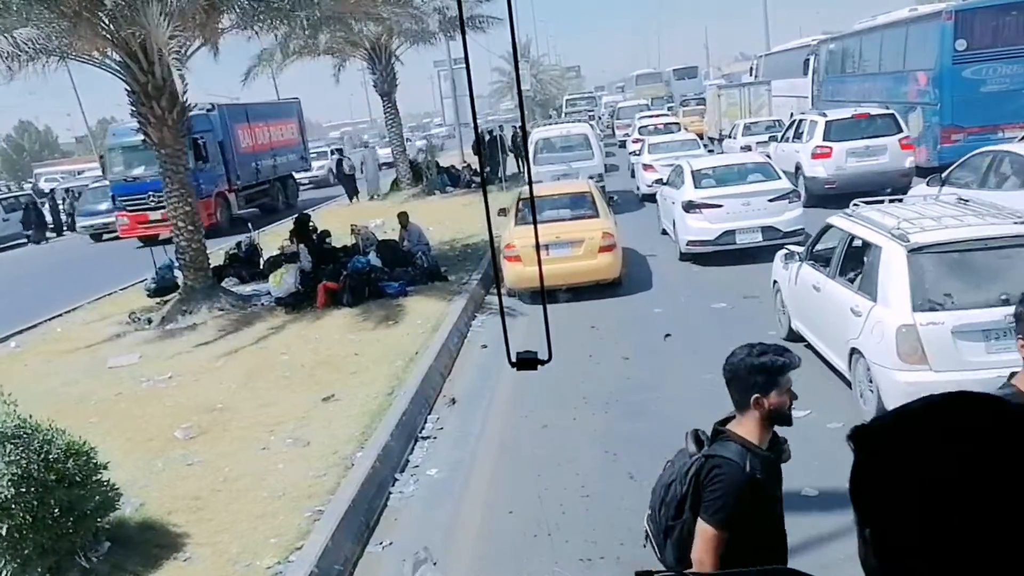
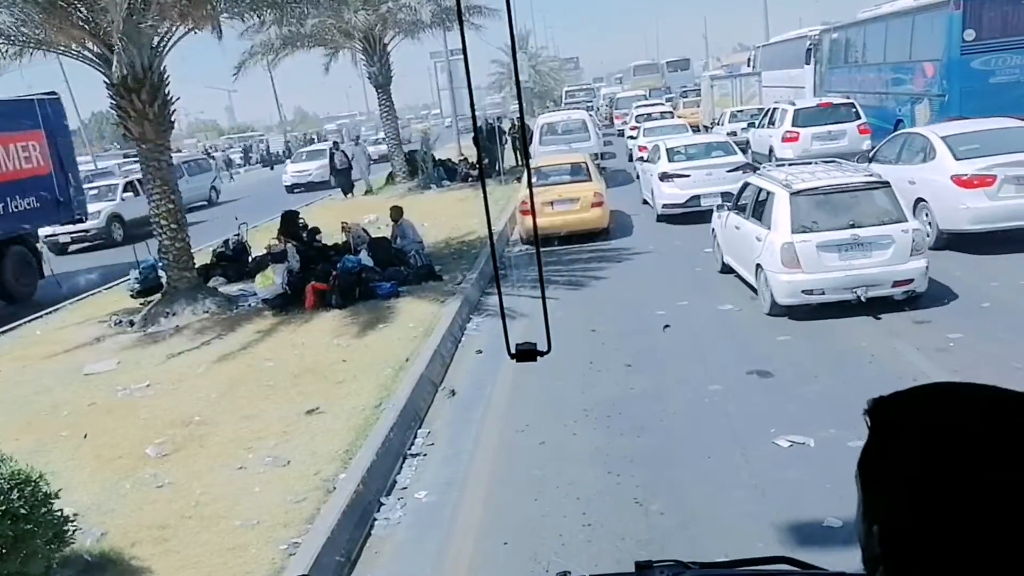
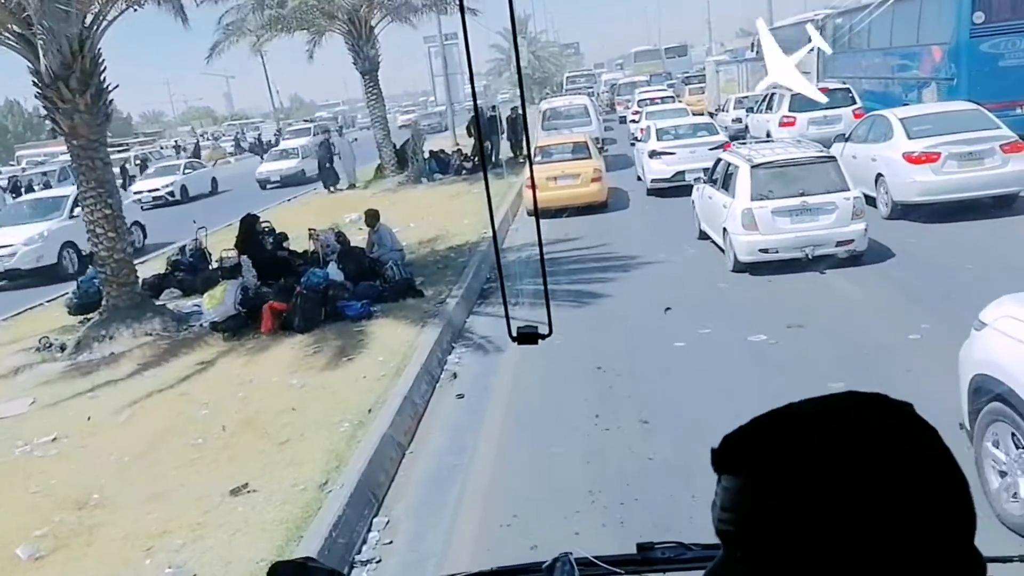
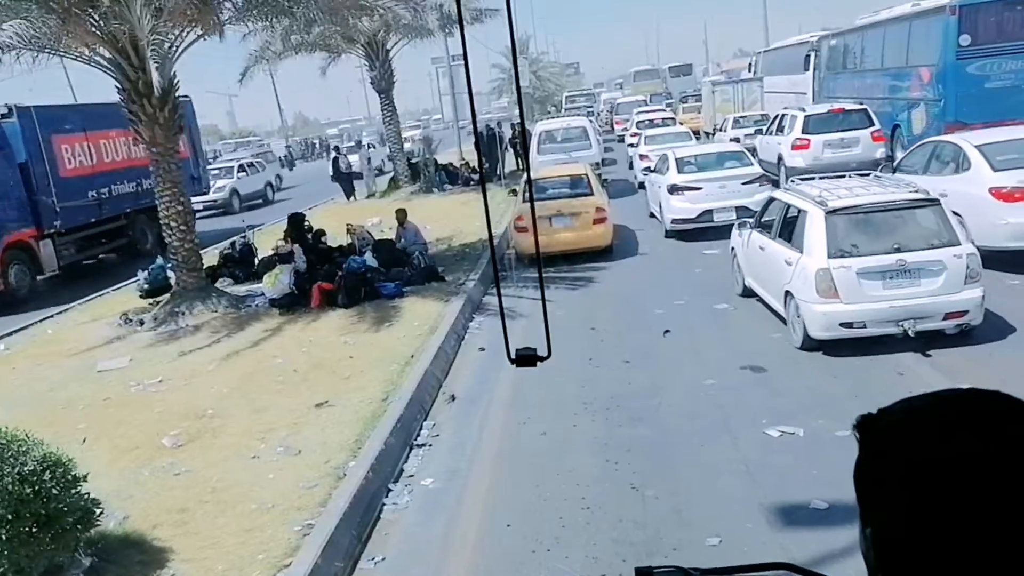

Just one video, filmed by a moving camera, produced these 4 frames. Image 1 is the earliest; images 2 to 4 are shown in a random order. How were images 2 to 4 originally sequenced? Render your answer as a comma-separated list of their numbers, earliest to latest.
4, 2, 3
